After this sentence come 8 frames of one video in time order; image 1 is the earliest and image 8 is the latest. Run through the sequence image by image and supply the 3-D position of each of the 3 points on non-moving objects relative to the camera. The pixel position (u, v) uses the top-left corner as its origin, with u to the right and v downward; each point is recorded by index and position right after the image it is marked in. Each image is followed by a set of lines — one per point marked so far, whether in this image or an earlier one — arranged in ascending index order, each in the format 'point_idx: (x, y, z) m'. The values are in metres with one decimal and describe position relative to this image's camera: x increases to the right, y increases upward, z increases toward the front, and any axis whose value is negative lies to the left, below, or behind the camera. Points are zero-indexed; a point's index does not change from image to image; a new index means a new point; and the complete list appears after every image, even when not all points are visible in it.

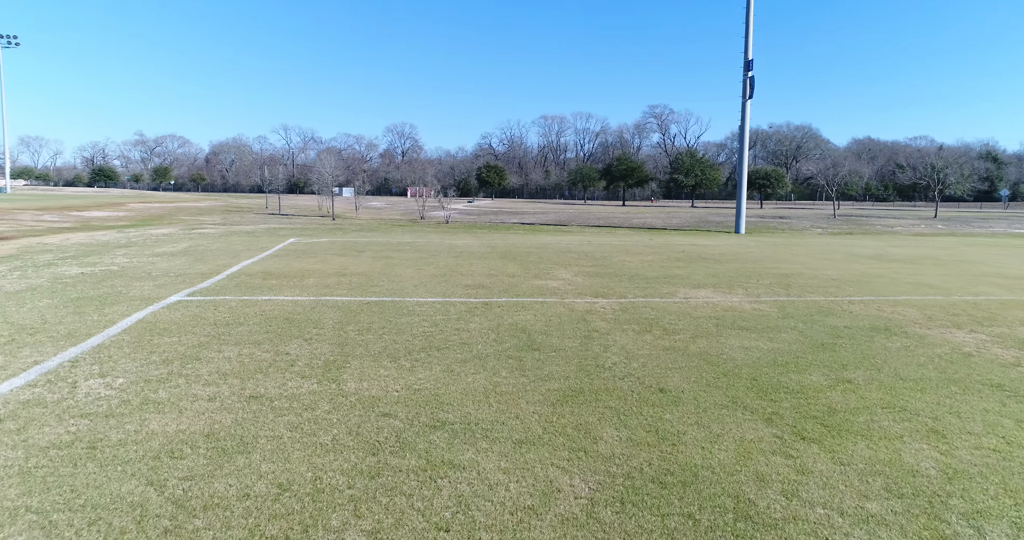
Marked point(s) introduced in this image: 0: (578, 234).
0: (+2.0, +1.0, +18.3) m
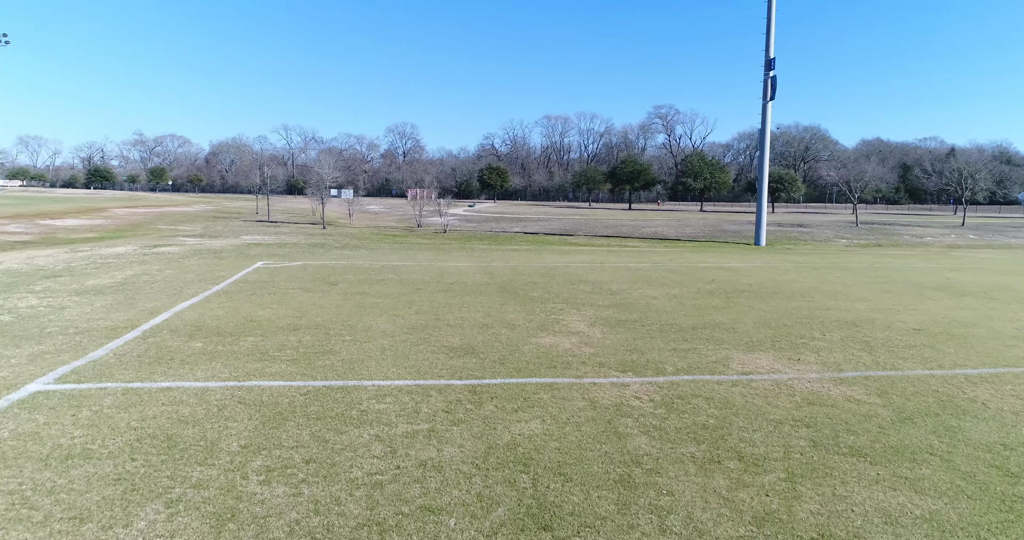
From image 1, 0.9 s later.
0: (+2.1, +0.4, +16.4) m
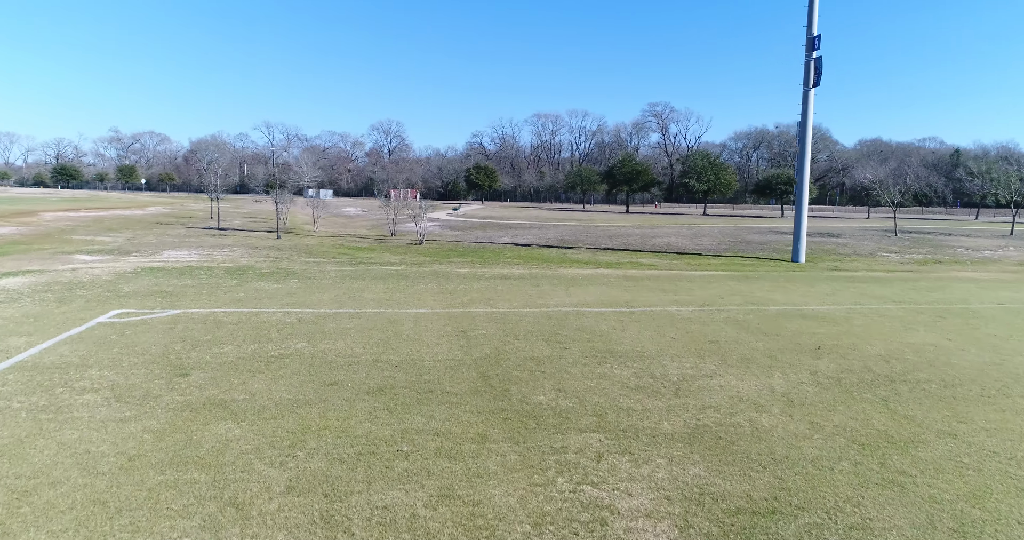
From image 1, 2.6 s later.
0: (+1.8, -0.3, +12.2) m
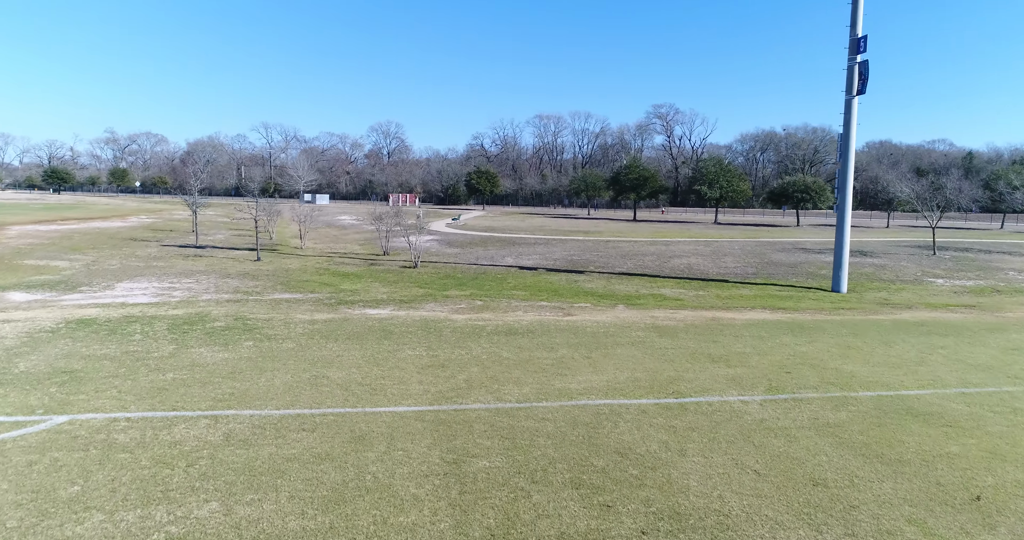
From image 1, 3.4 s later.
0: (+2.0, -1.3, +9.8) m
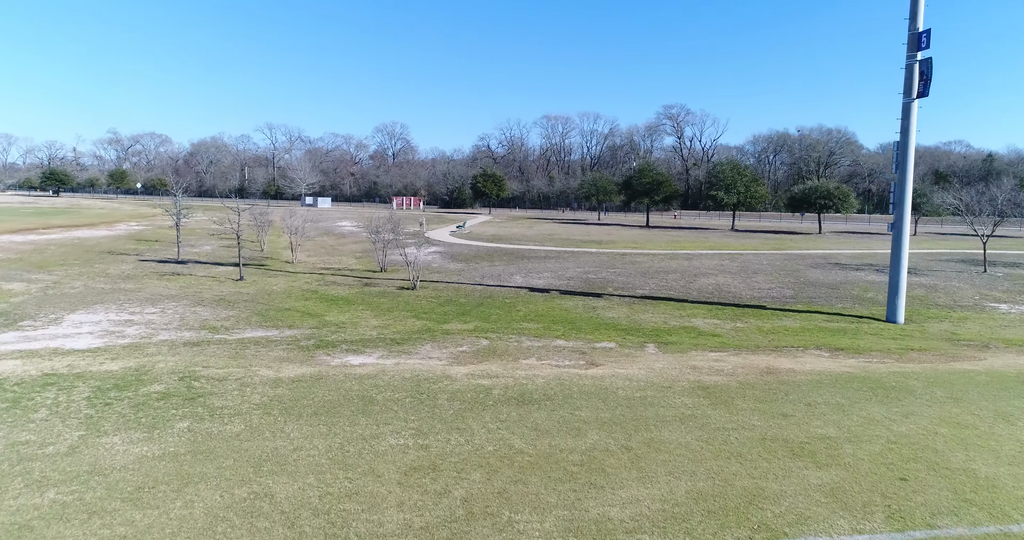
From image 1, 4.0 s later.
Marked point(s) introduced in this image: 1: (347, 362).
0: (+2.2, -2.0, +7.6) m
1: (-2.9, -1.6, +10.4) m
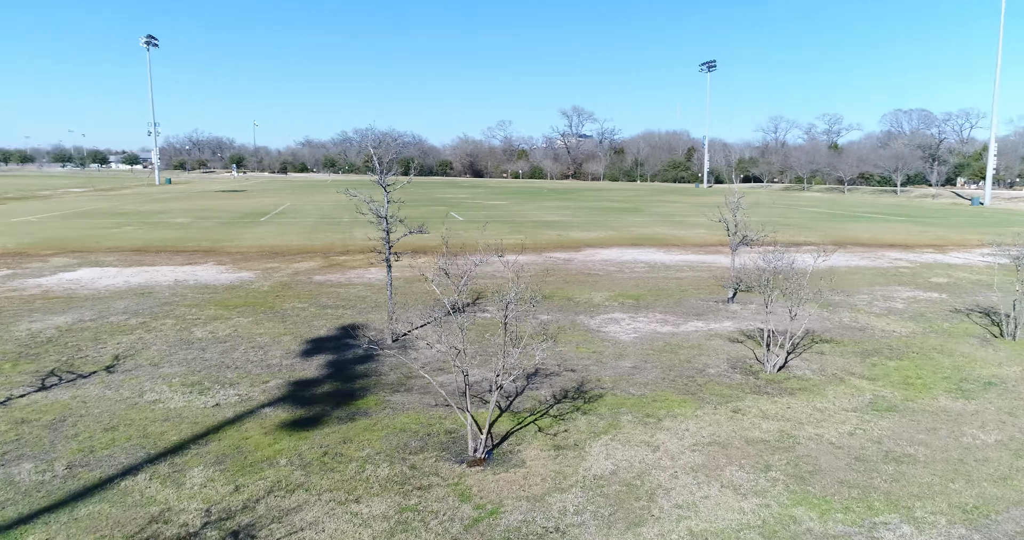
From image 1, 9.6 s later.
0: (+2.3, -1.4, +8.1) m
1: (-2.3, -0.8, +11.6) m
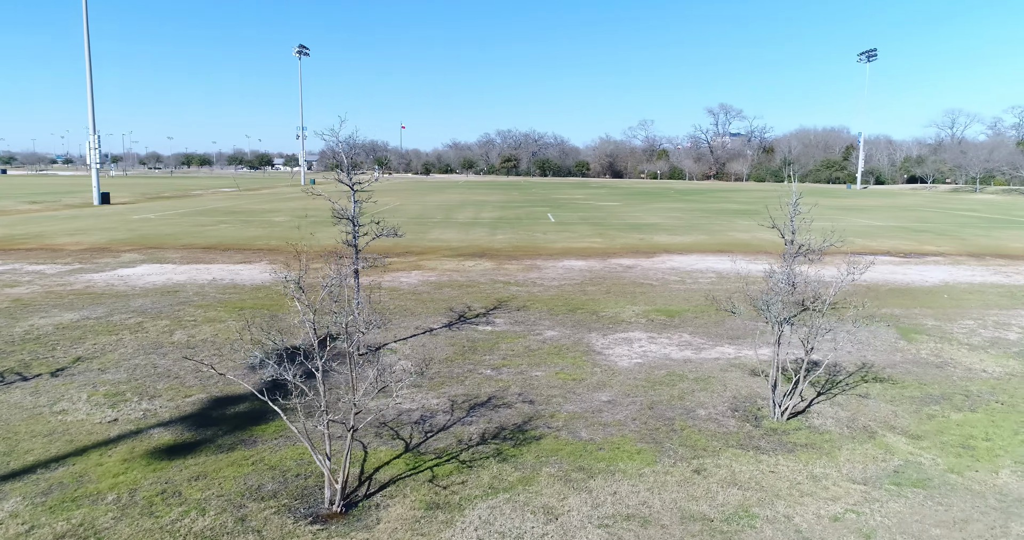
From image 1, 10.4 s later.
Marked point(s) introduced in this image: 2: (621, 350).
0: (+1.2, -1.7, +6.6) m
1: (-2.7, -0.9, +10.9) m
2: (+2.3, -1.4, +11.7) m
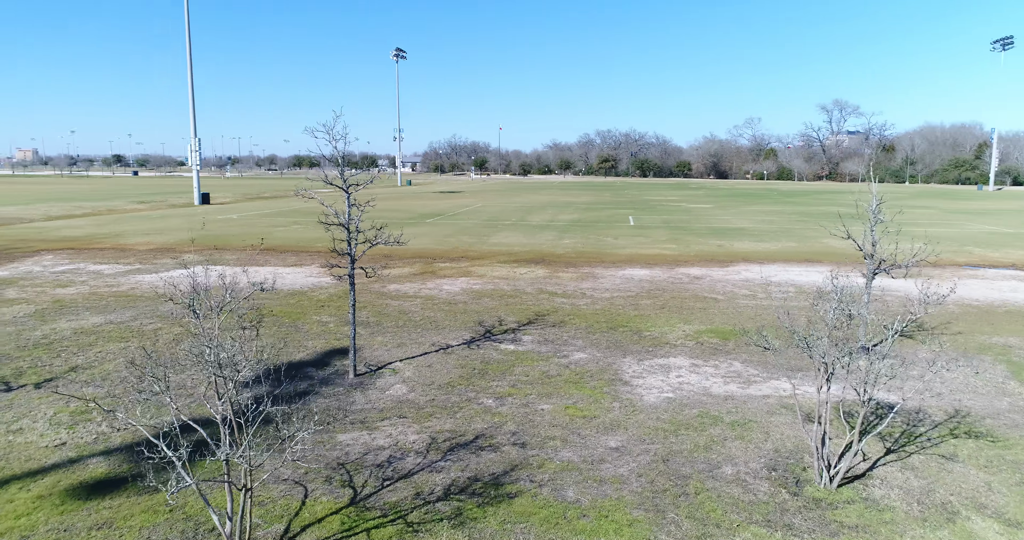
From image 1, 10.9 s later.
0: (+0.8, -2.0, +5.3) m
1: (-2.4, -1.1, +10.1) m
2: (+2.6, -1.7, +10.2) m
